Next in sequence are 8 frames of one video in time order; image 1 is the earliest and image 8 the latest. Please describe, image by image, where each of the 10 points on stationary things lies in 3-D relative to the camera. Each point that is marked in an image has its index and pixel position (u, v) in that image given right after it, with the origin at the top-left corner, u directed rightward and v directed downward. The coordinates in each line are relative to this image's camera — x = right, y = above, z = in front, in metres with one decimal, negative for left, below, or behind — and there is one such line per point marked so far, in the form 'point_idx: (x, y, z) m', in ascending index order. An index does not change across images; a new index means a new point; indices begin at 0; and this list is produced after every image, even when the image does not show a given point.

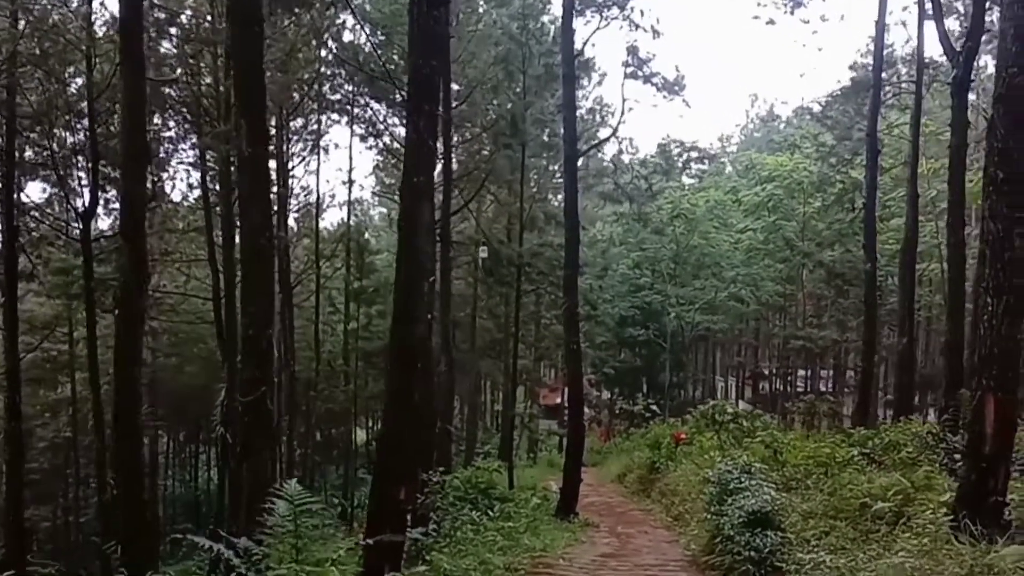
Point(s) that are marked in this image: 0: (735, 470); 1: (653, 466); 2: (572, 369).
0: (+2.4, -1.9, +10.0) m
1: (+2.9, -3.6, +19.2) m
2: (+1.0, -1.3, +15.0) m
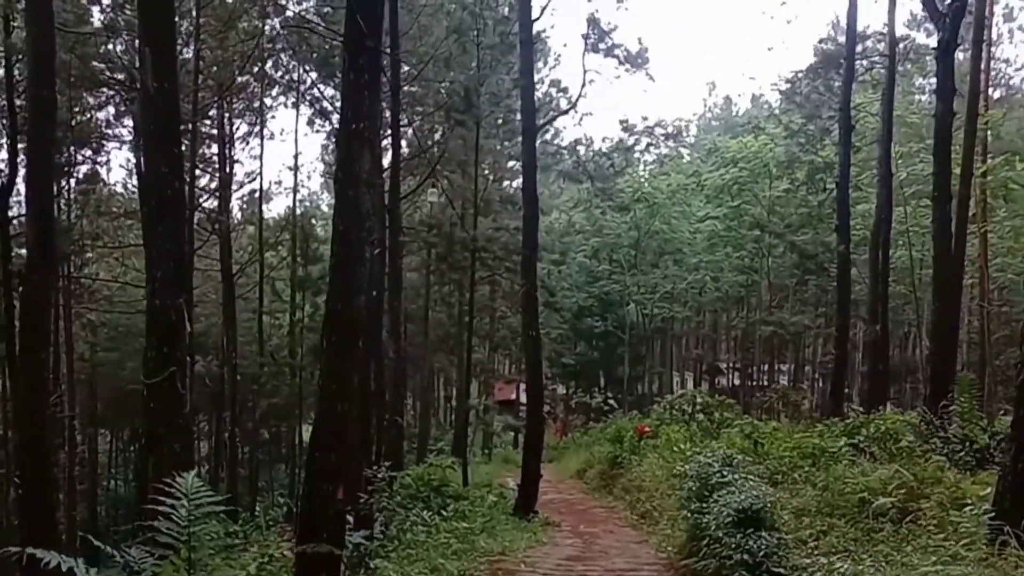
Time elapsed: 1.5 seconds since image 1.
0: (+1.9, -1.7, +9.0) m
1: (+2.0, -3.3, +18.3) m
2: (+0.3, -1.0, +14.0) m
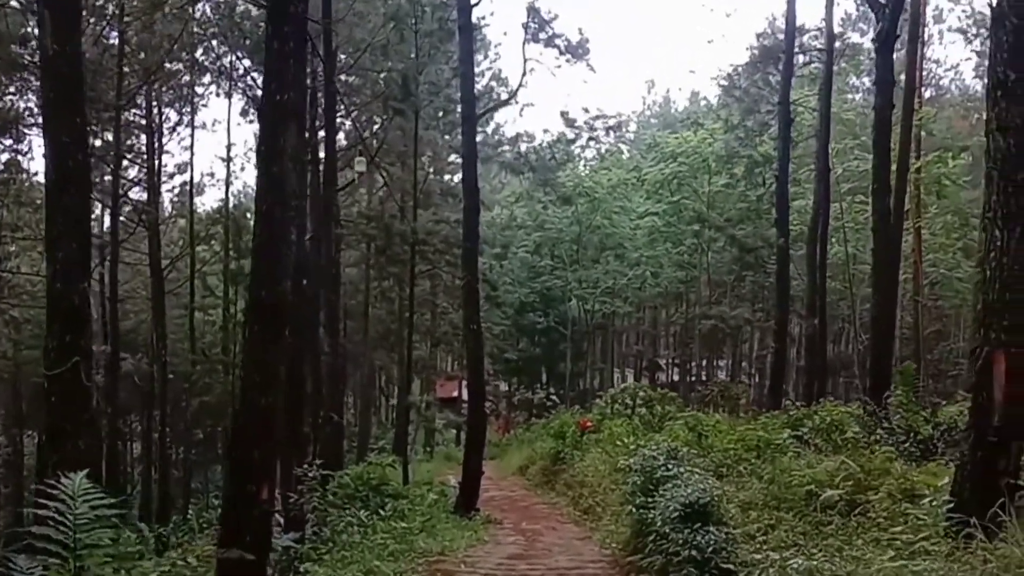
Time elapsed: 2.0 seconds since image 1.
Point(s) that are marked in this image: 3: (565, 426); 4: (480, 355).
0: (+1.4, -1.6, +8.8) m
1: (+0.9, -3.2, +18.0) m
2: (-0.6, -0.9, +13.7) m
3: (+1.1, -2.9, +19.8) m
4: (-0.5, -1.0, +13.7) m
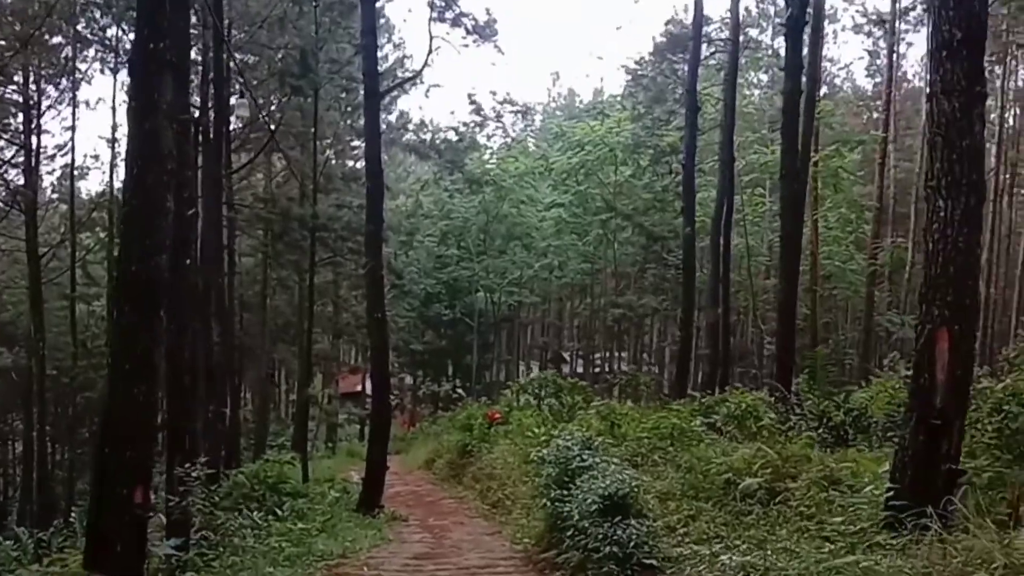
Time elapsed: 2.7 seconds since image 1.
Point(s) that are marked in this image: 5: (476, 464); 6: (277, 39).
0: (+0.6, -1.4, +8.4) m
1: (-0.9, -3.0, +17.6) m
2: (-1.9, -0.7, +13.1) m
3: (-0.9, -2.7, +19.3) m
4: (-1.8, -0.8, +13.1) m
5: (-0.6, -3.0, +16.0) m
6: (-4.0, +4.2, +15.9) m
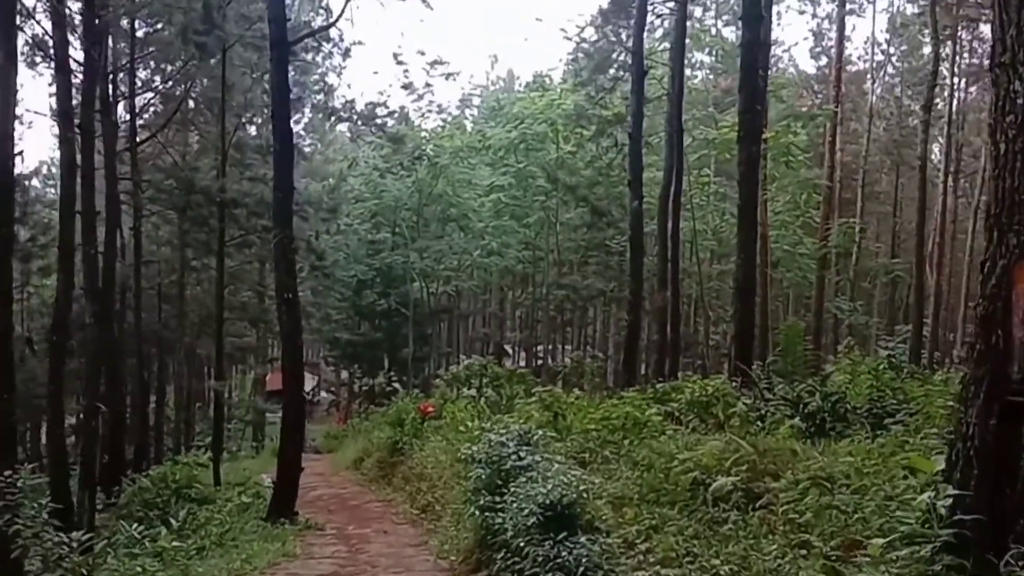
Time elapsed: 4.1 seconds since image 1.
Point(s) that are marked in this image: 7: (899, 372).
0: (0.0, -1.1, +7.0) m
1: (-2.0, -2.7, +16.1) m
2: (-2.7, -0.5, +11.5) m
3: (-2.1, -2.4, +17.8) m
4: (-2.7, -0.5, +11.6) m
5: (-1.6, -2.7, +14.6) m
6: (-5.0, +4.5, +14.2) m
7: (+4.1, -0.9, +9.8) m
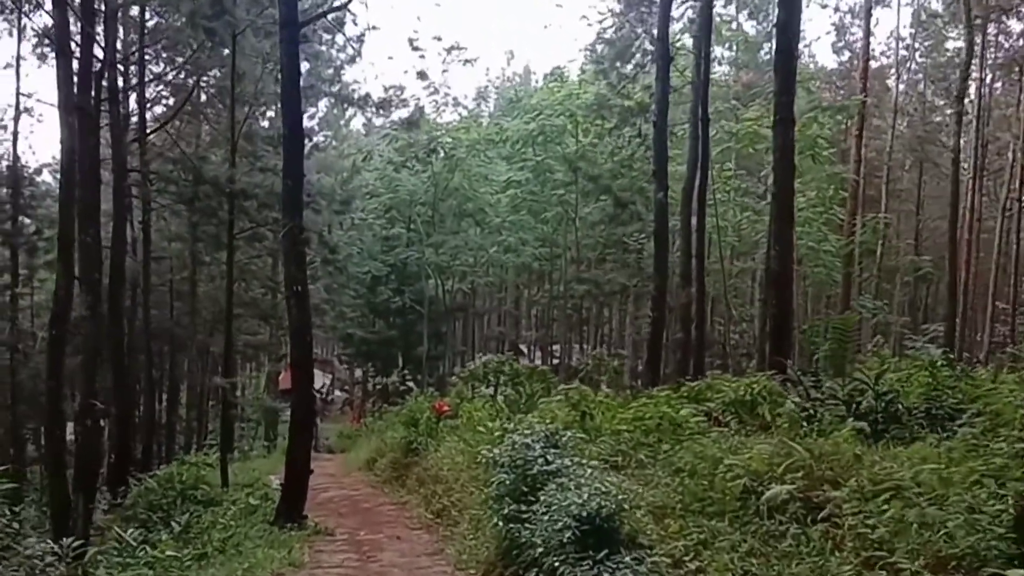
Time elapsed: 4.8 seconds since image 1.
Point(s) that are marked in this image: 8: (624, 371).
0: (+0.1, -1.1, +6.4) m
1: (-1.7, -2.6, +15.5) m
2: (-2.5, -0.4, +10.9) m
3: (-1.7, -2.3, +17.2) m
4: (-2.4, -0.4, +11.0) m
5: (-1.4, -2.6, +14.0) m
6: (-4.7, +4.6, +13.7) m
7: (+4.3, -0.8, +9.2) m
8: (+1.9, -1.4, +16.2) m
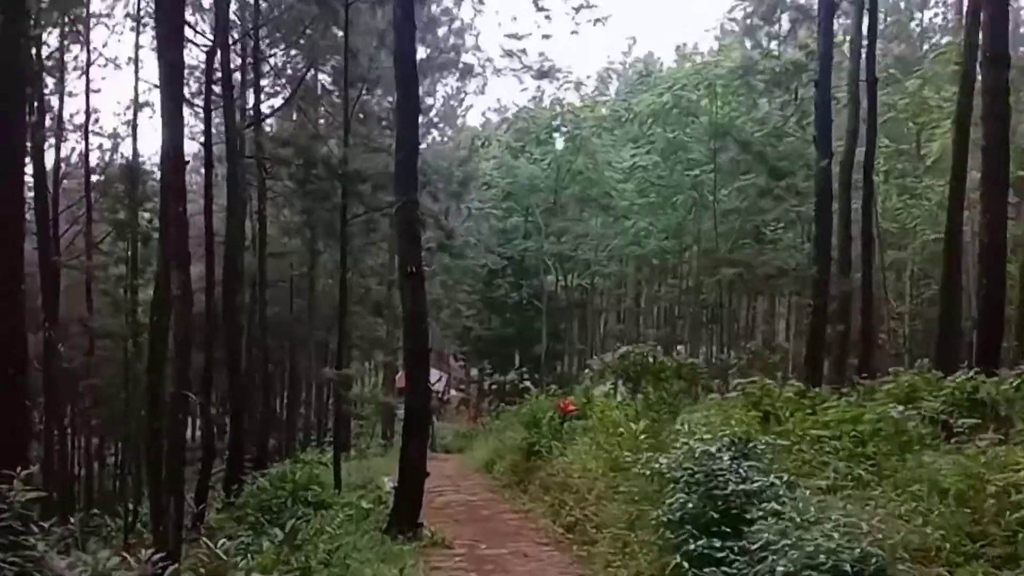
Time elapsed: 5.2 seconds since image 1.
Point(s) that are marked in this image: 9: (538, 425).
0: (+1.0, -0.8, +4.9) m
1: (+0.3, -2.4, +14.1) m
2: (-1.0, -0.2, +9.7) m
3: (+0.5, -2.1, +15.9) m
4: (-1.0, -0.2, +9.8) m
5: (+0.5, -2.4, +12.6) m
6: (-2.9, +4.8, +12.7) m
7: (+5.5, -0.6, +7.1) m
8: (+4.0, -1.3, +14.4) m
9: (+0.4, -2.2, +15.2) m
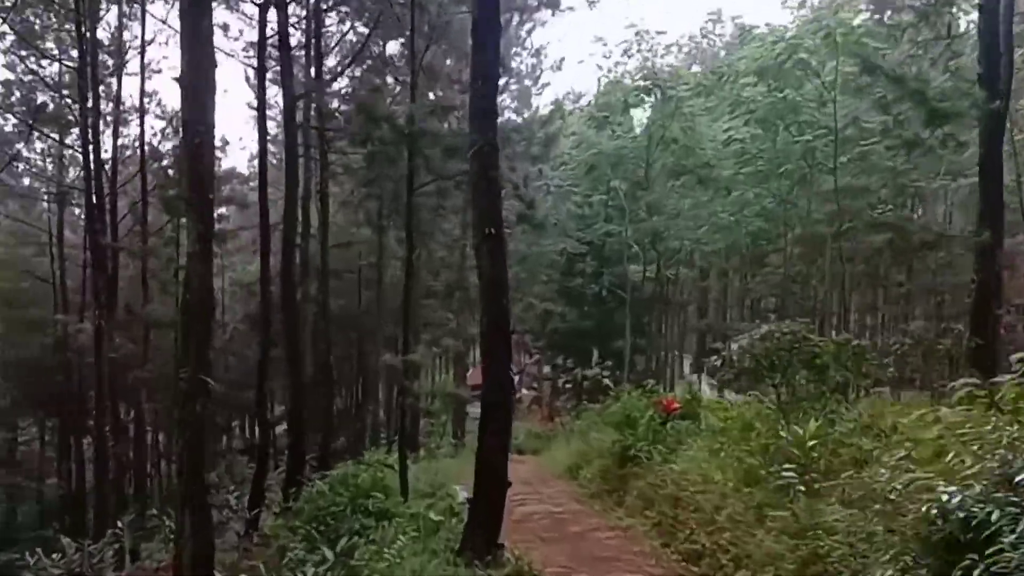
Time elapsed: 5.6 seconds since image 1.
0: (+1.5, -0.6, +2.8) m
1: (+1.5, -2.1, +12.1) m
2: (-0.2, +0.1, +7.8) m
3: (+1.8, -1.8, +13.8) m
4: (-0.1, +0.1, +7.9) m
5: (+1.5, -2.2, +10.5) m
6: (-1.8, +5.1, +10.9) m
7: (+6.1, -0.3, +4.7) m
8: (+5.2, -1.0, +12.1) m
9: (+1.7, -1.9, +13.1) m
